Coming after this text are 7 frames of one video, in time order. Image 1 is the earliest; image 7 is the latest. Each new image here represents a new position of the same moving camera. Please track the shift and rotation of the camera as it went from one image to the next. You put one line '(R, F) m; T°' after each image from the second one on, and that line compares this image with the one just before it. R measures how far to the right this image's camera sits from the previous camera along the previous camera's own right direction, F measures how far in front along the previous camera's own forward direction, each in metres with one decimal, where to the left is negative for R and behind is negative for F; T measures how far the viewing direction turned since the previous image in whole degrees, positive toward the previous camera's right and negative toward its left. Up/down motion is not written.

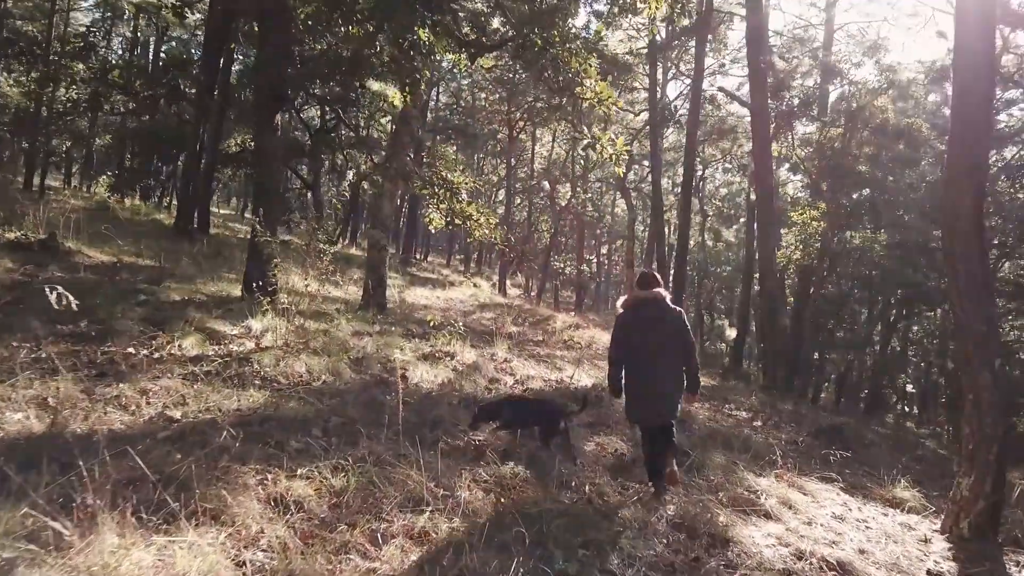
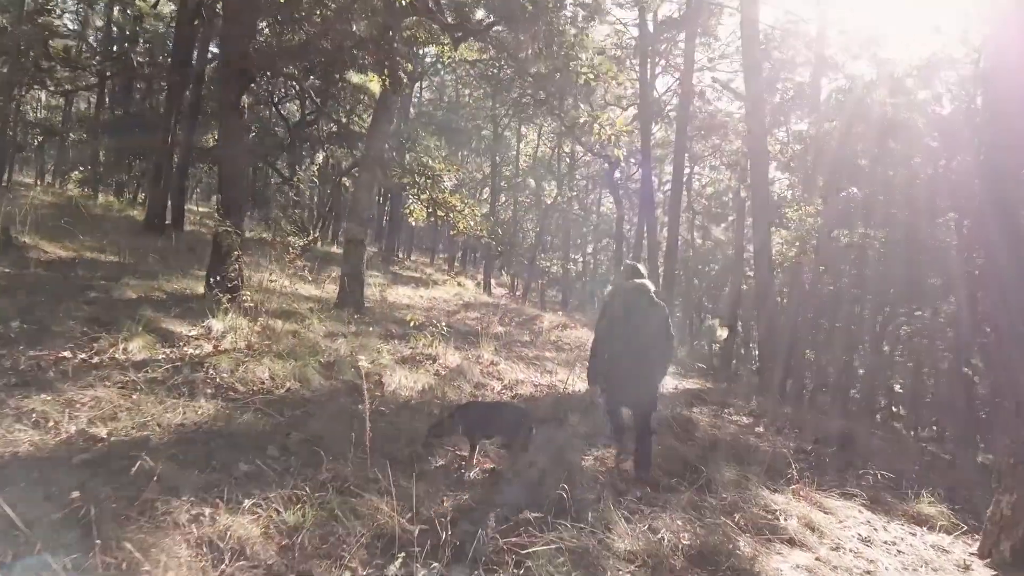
(0.0, +0.5) m; +1°
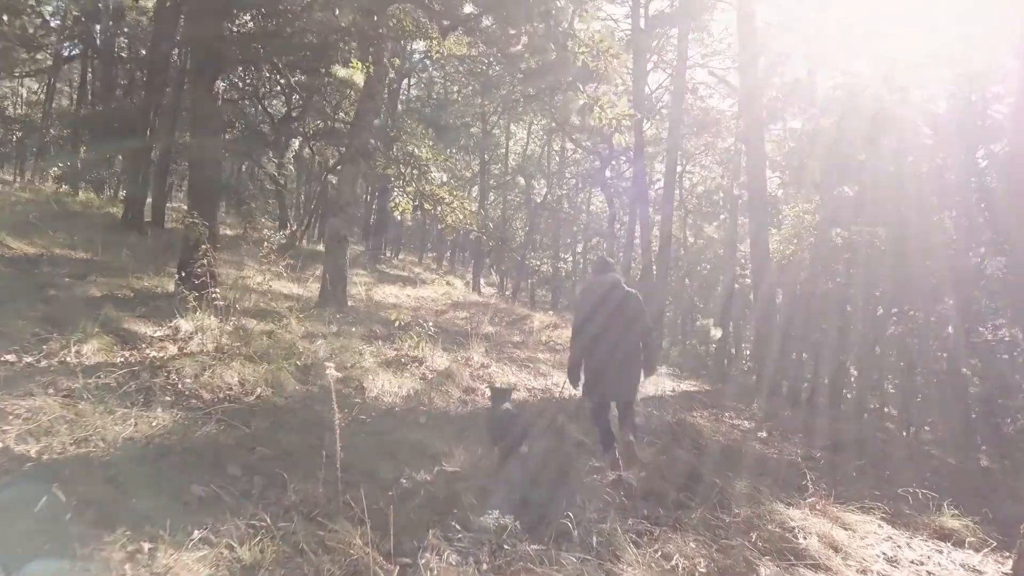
(0.0, +0.4) m; +1°
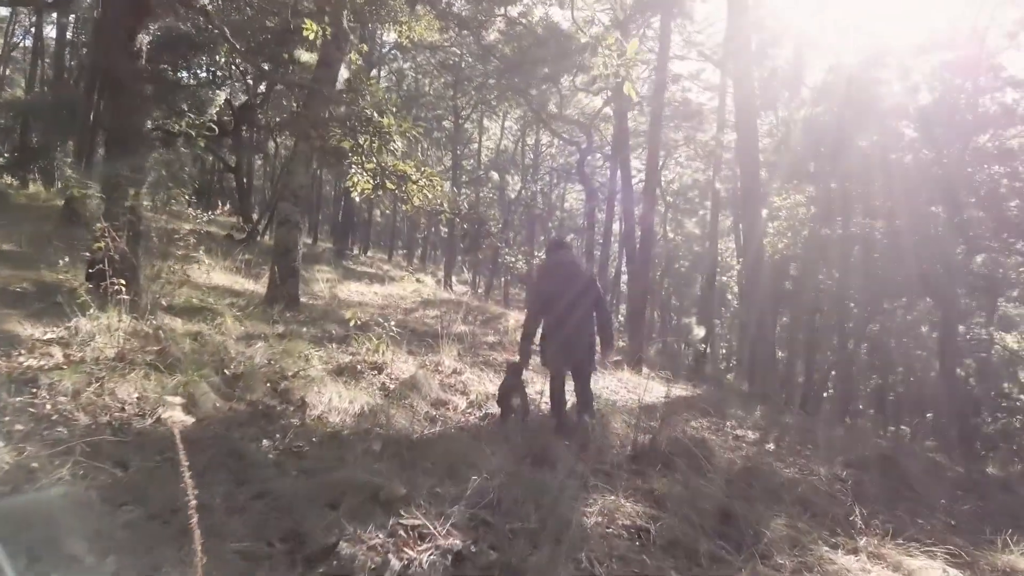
(0.0, +0.9) m; +2°
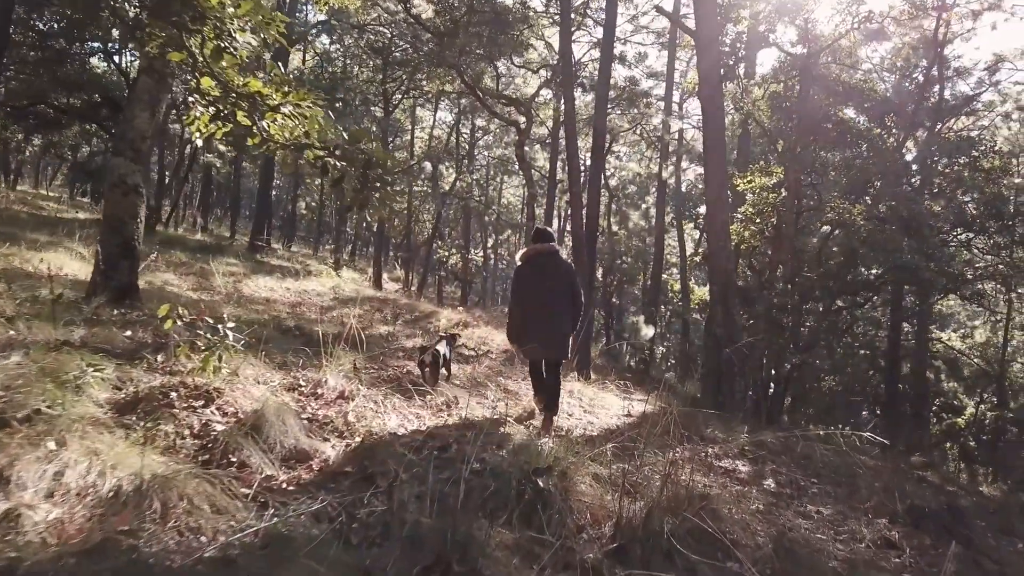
(+0.1, +1.6) m; +5°
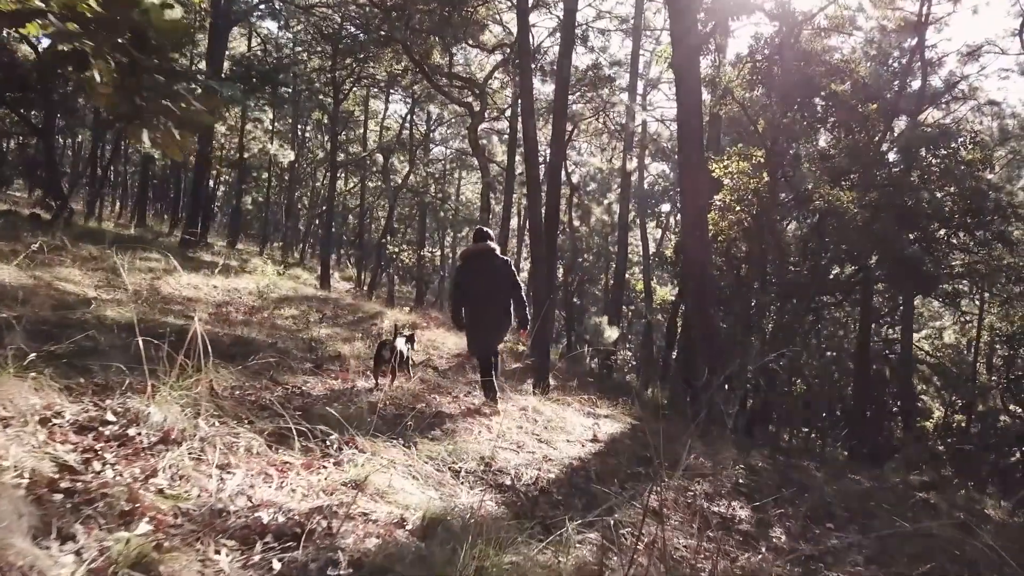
(+0.1, +1.2) m; +3°
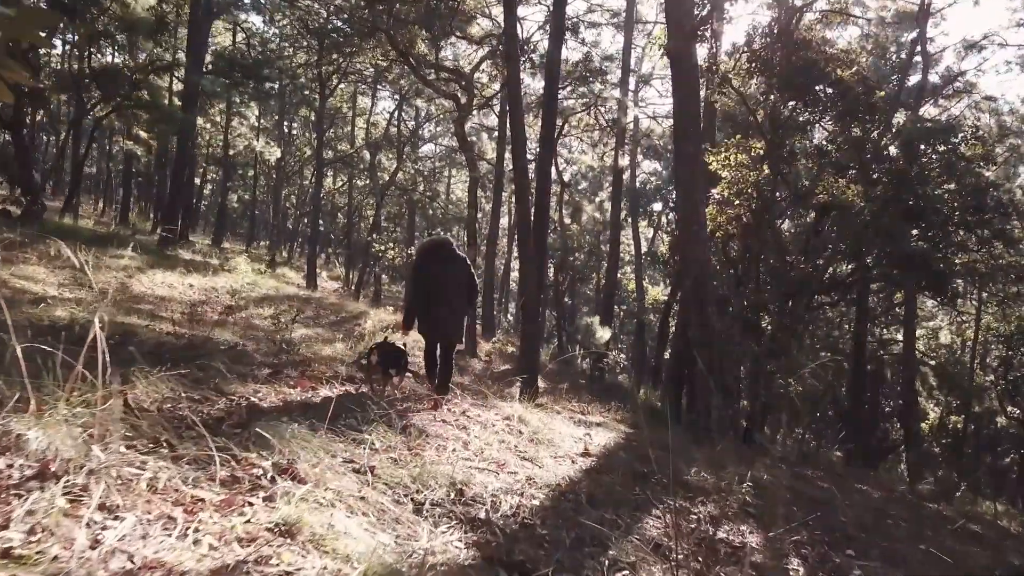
(+0.1, +0.5) m; +1°
